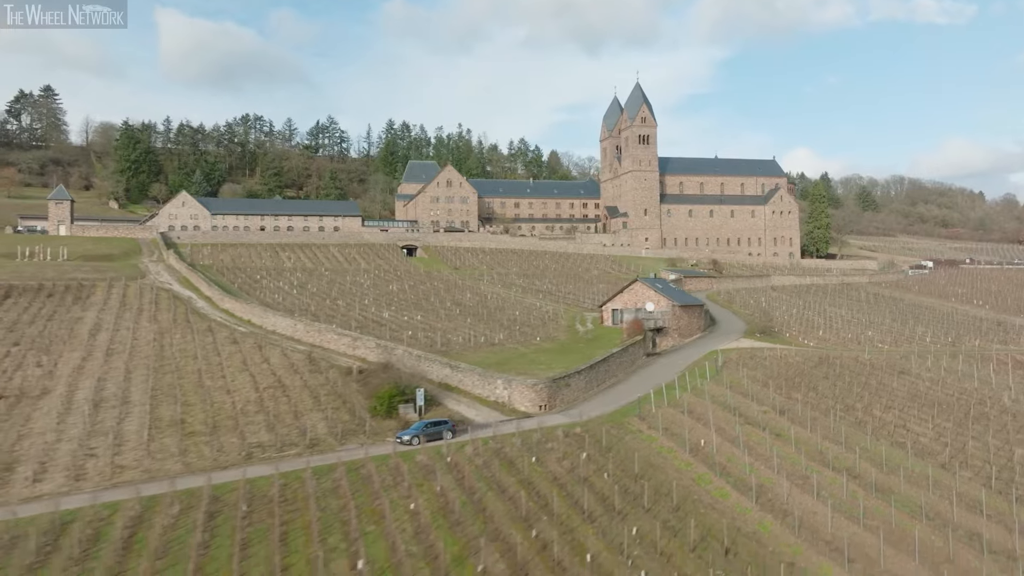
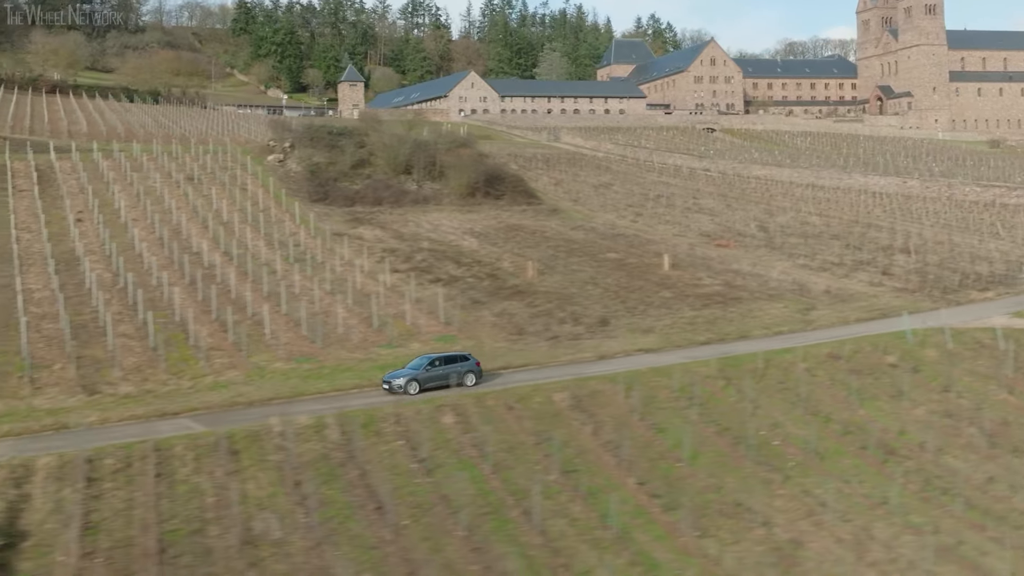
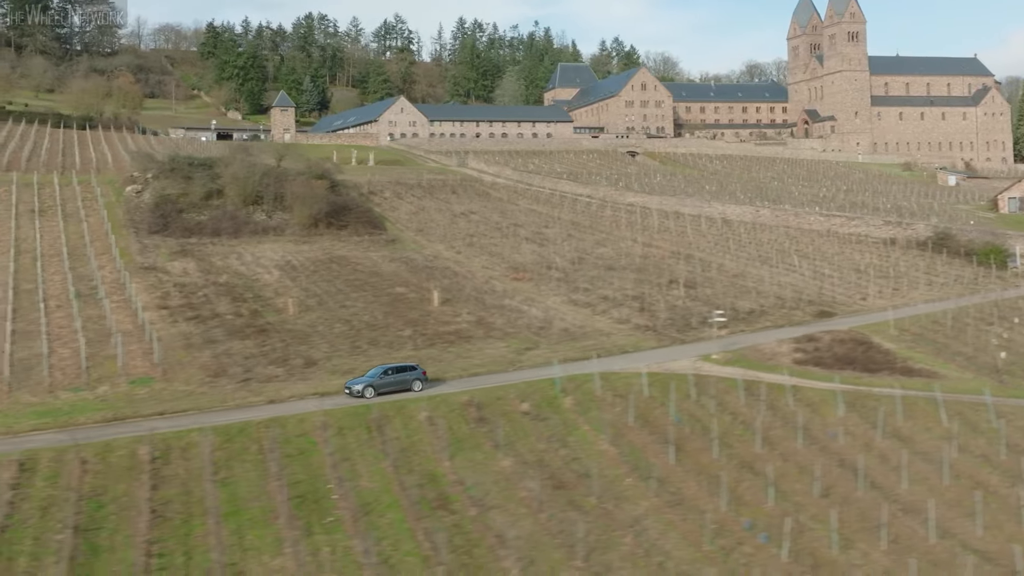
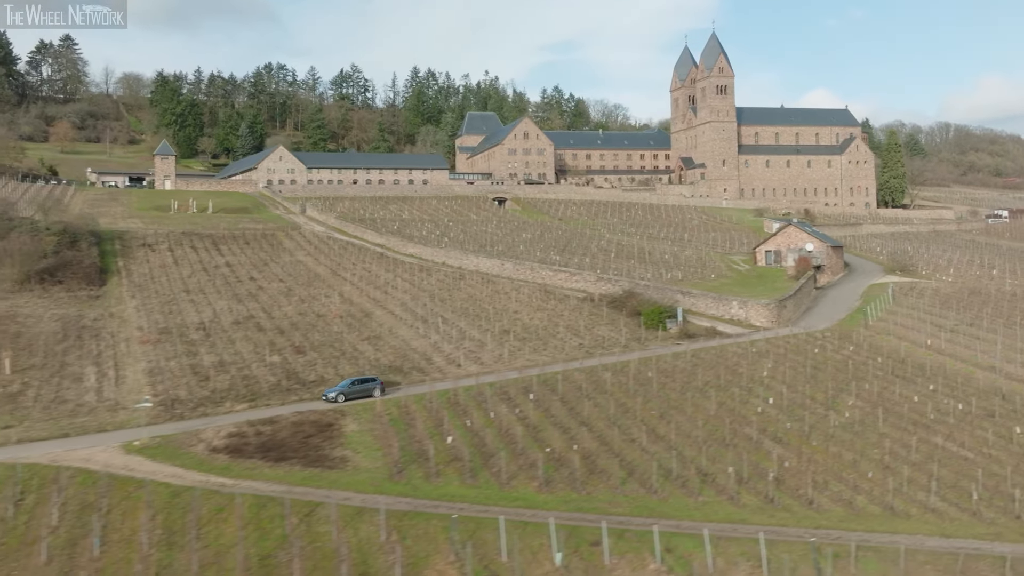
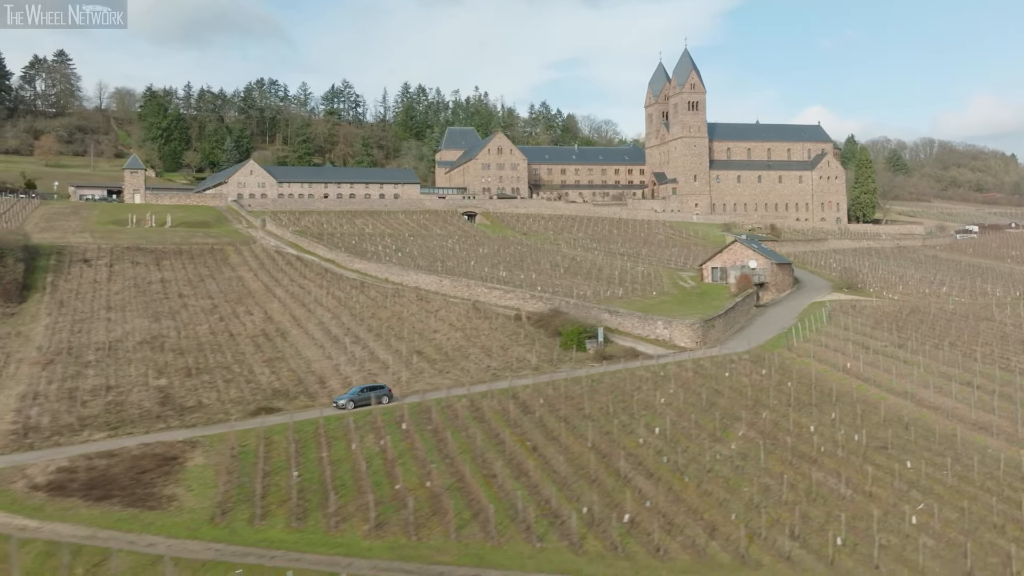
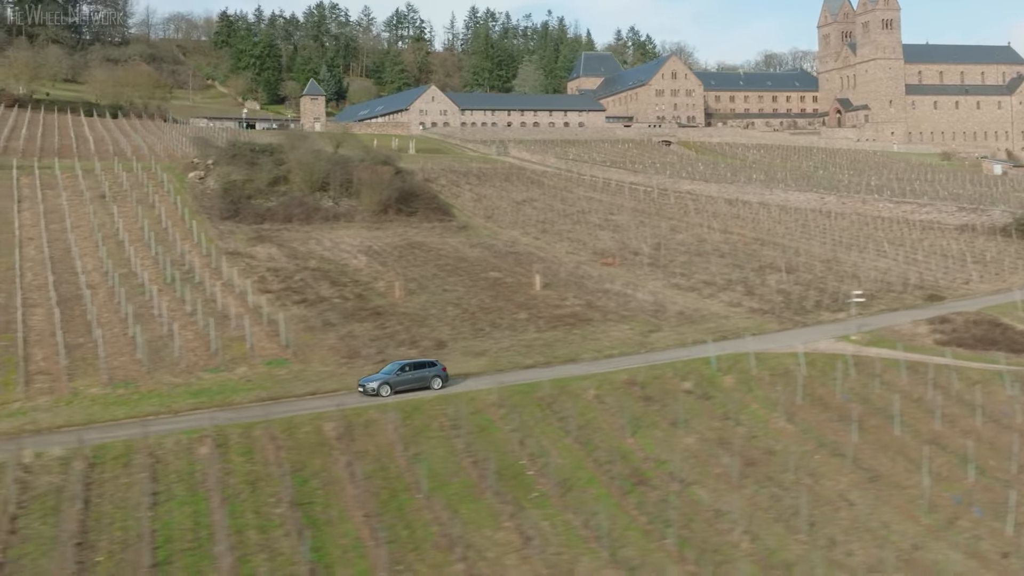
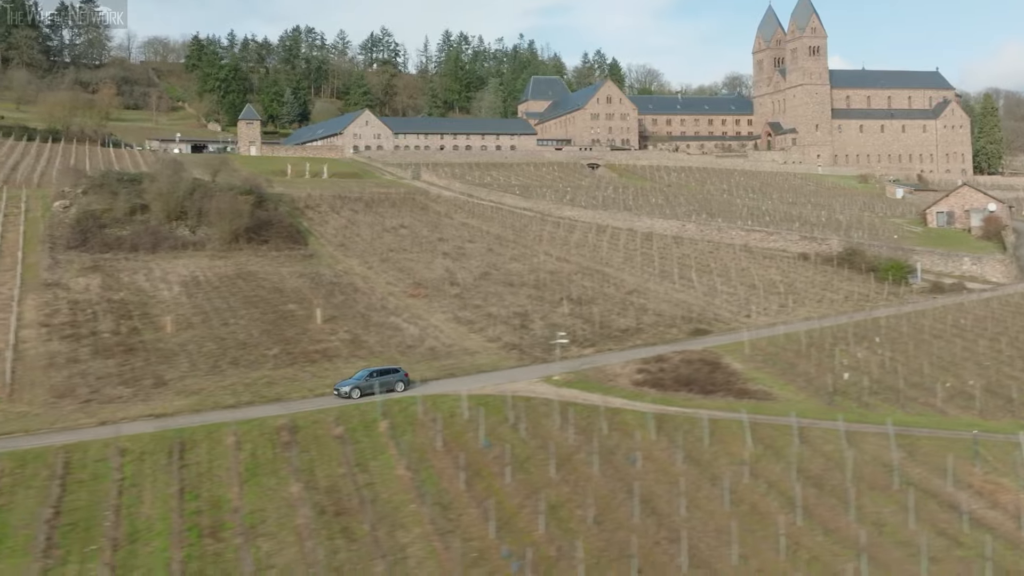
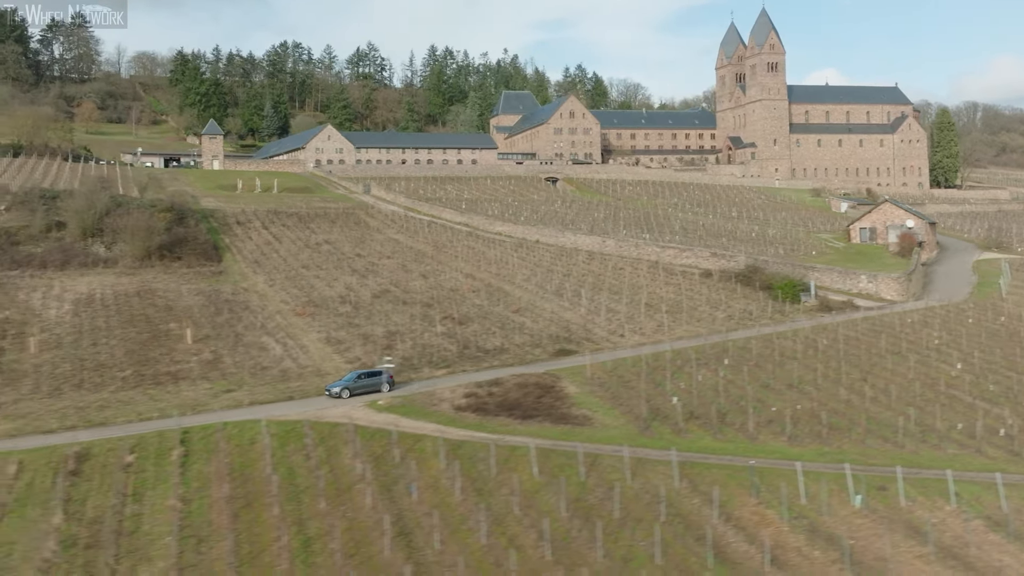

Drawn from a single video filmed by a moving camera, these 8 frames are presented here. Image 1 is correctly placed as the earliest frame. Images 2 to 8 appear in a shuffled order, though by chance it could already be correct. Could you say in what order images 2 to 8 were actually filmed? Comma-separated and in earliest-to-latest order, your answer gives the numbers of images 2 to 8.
5, 4, 8, 7, 3, 6, 2
